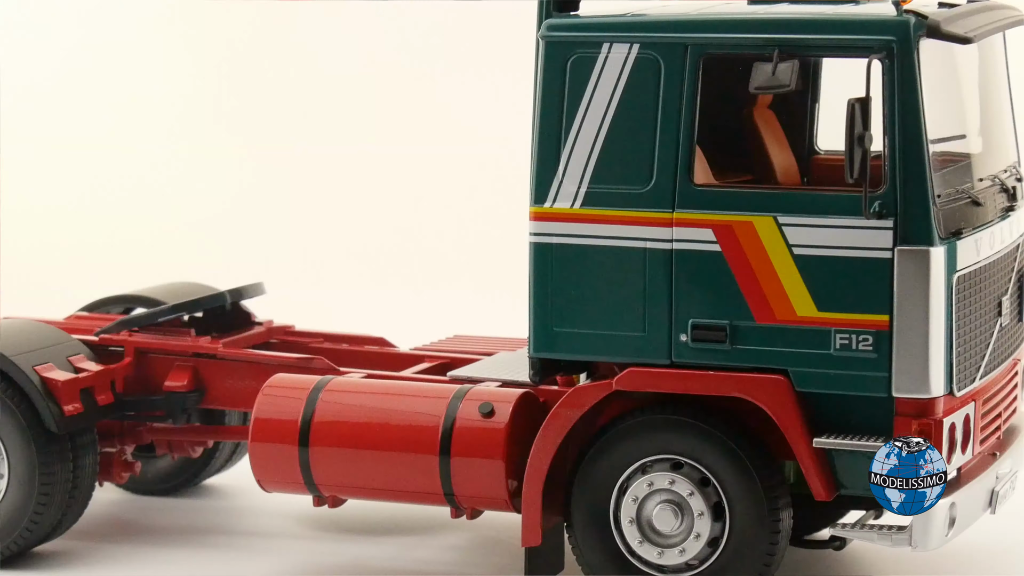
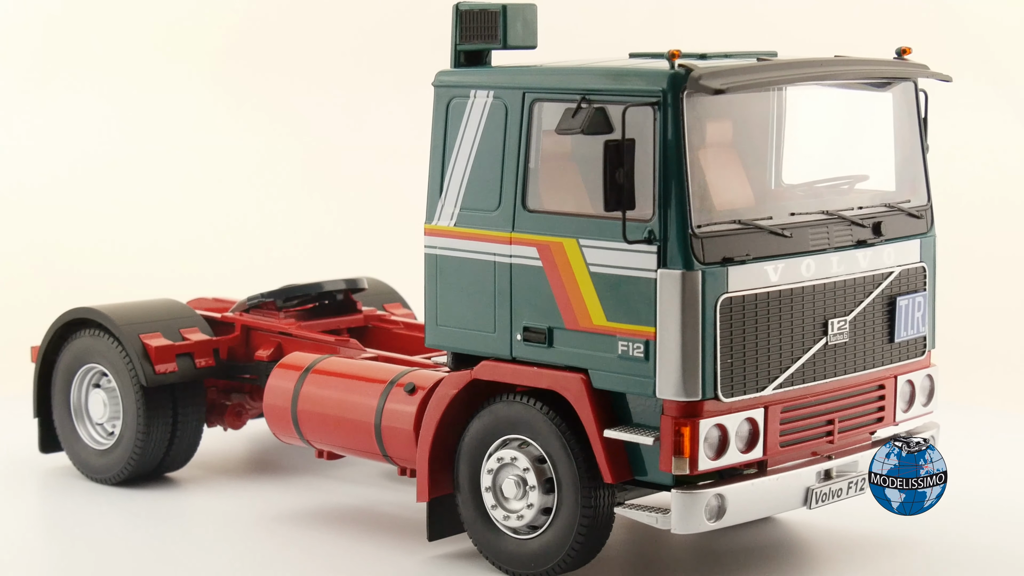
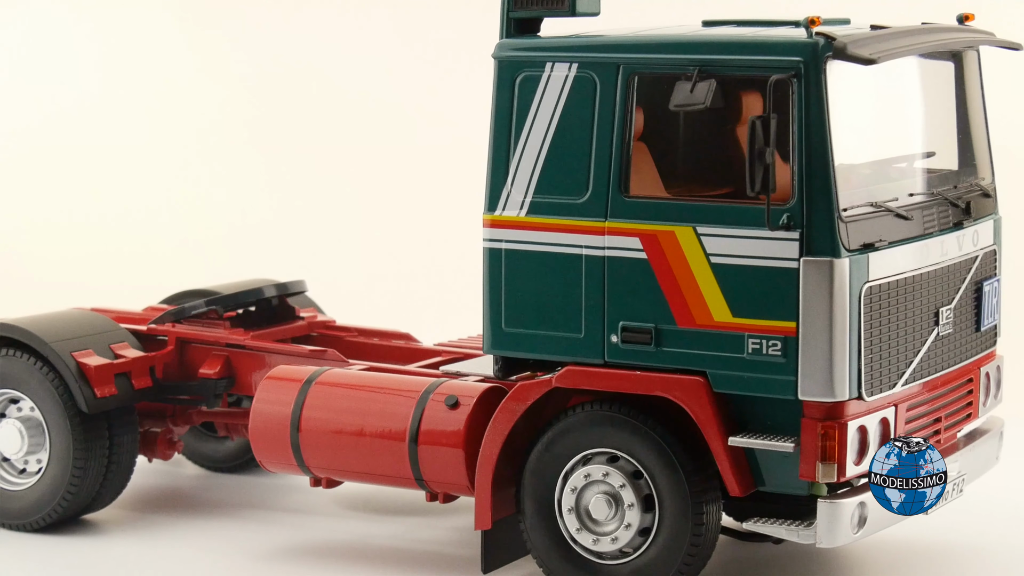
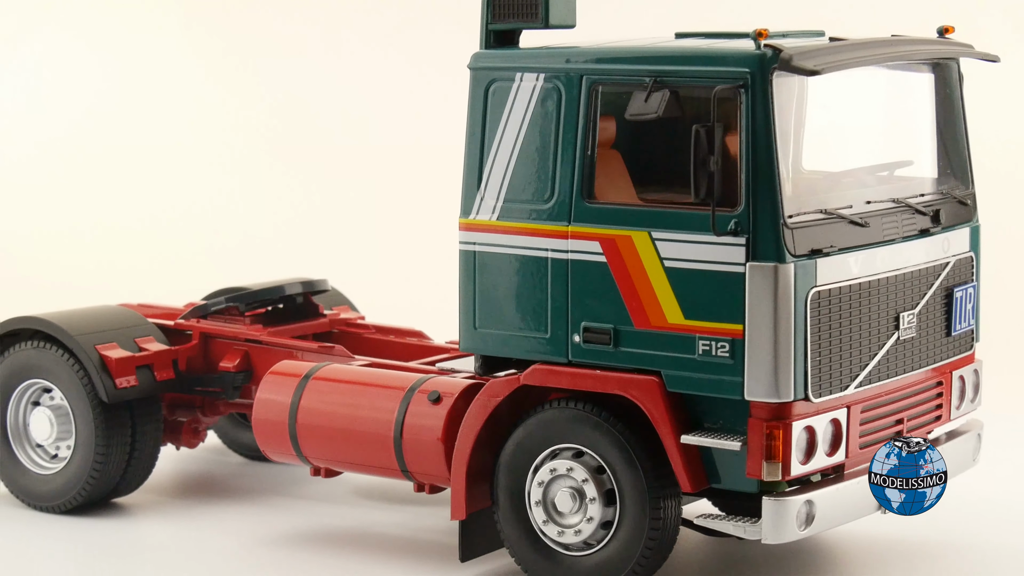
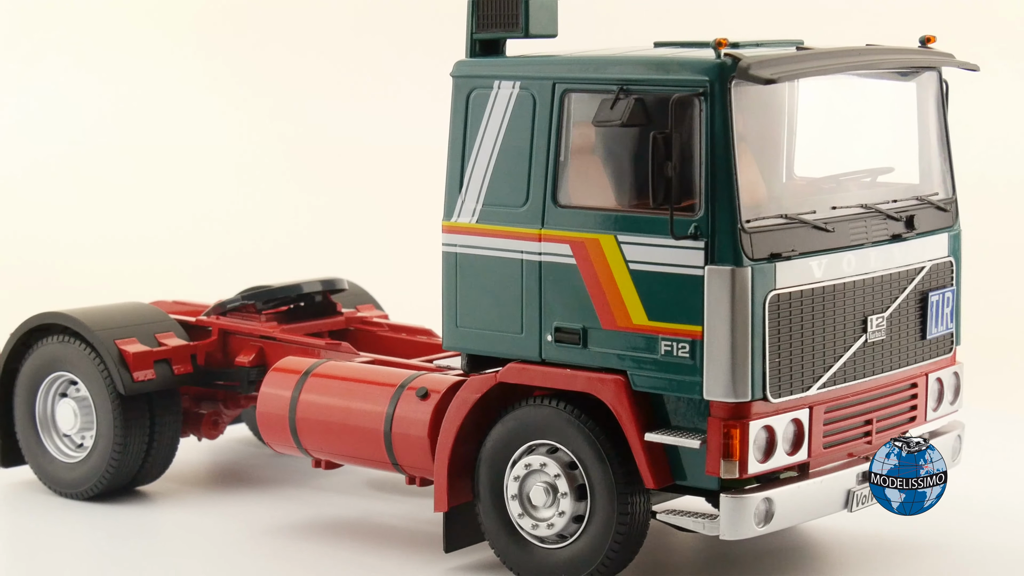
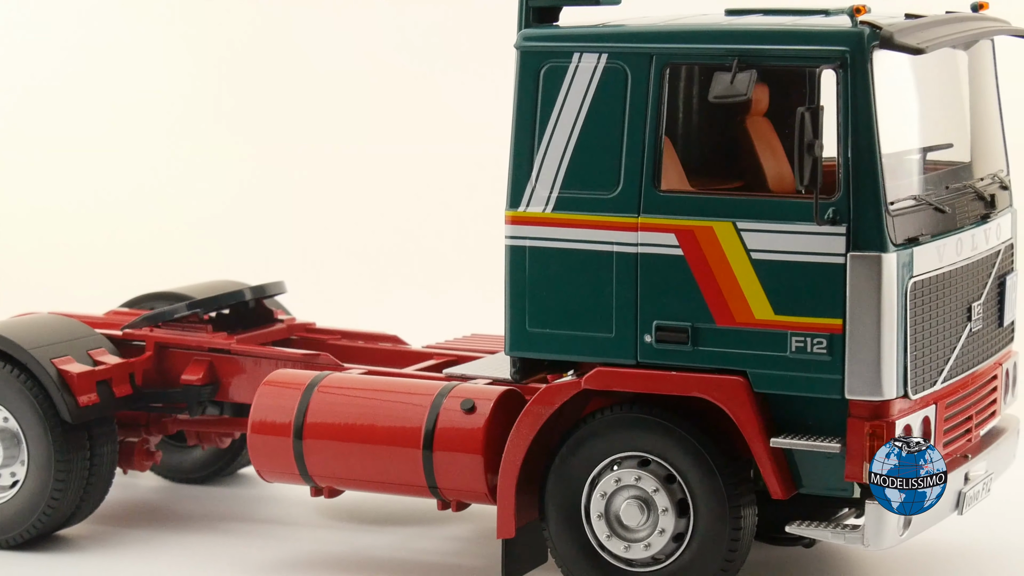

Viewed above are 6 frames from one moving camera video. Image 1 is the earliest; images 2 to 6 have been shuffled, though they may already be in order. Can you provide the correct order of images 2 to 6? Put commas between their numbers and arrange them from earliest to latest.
6, 3, 4, 5, 2
